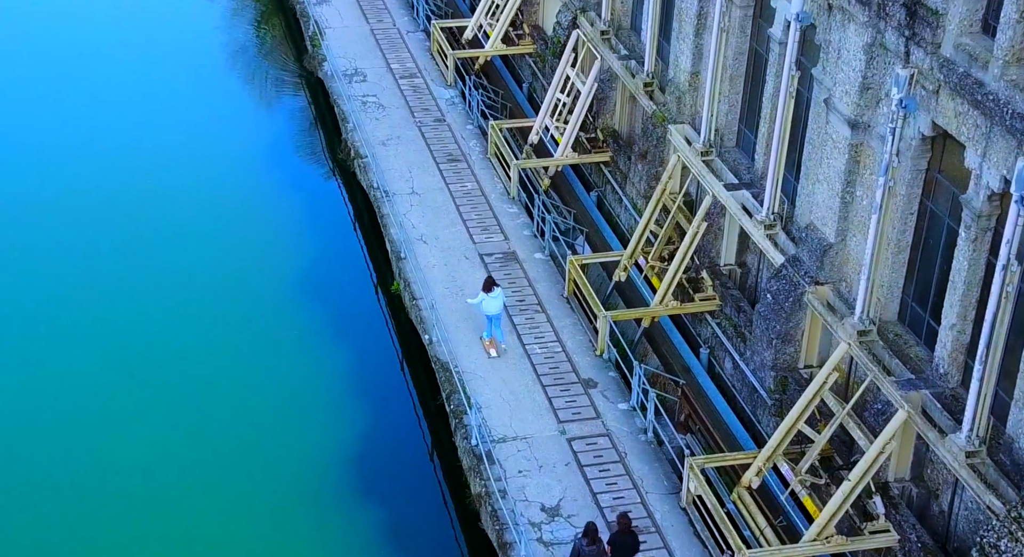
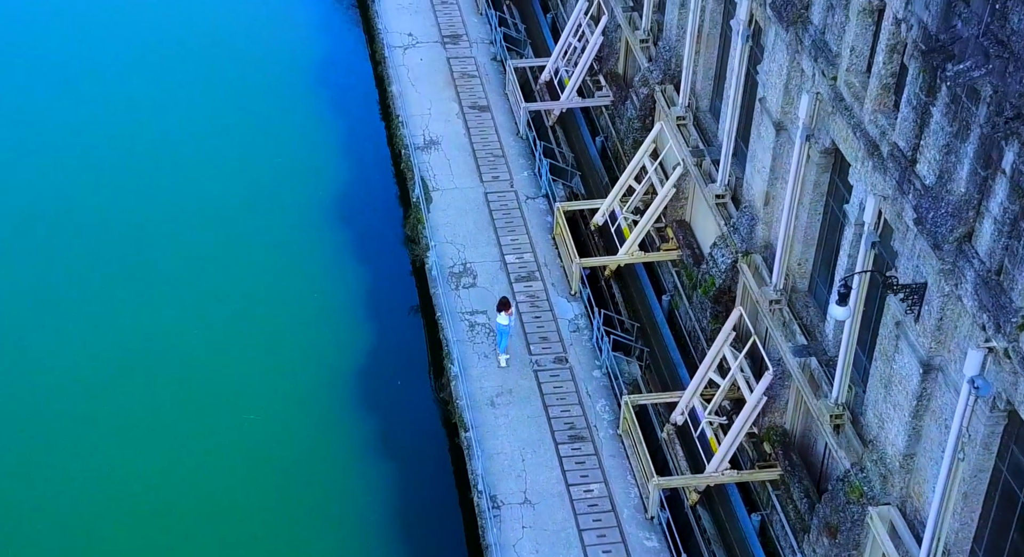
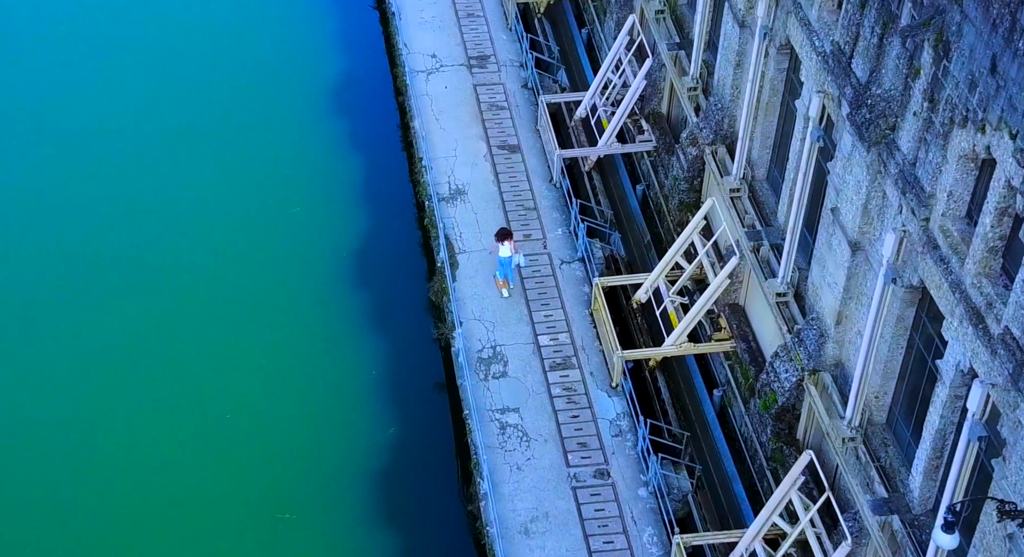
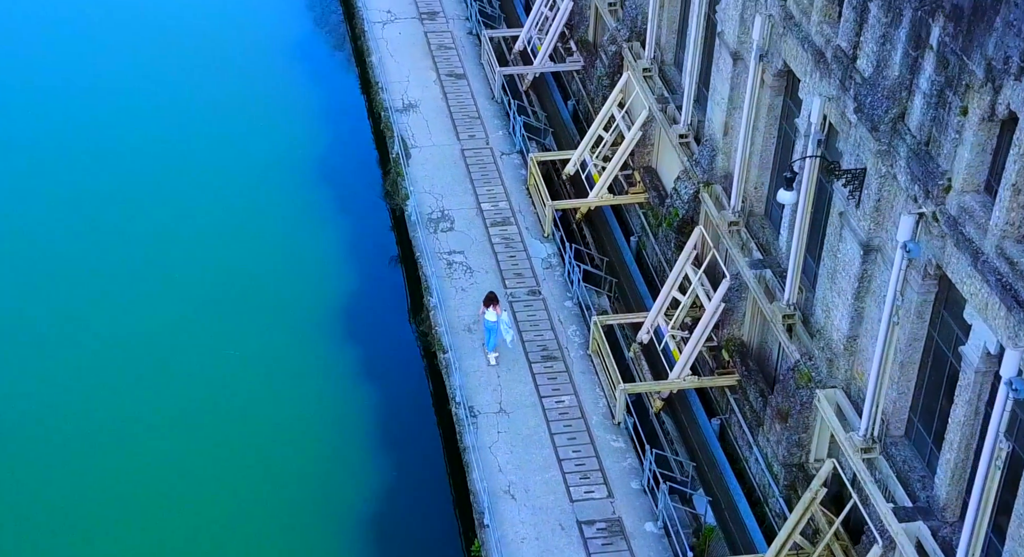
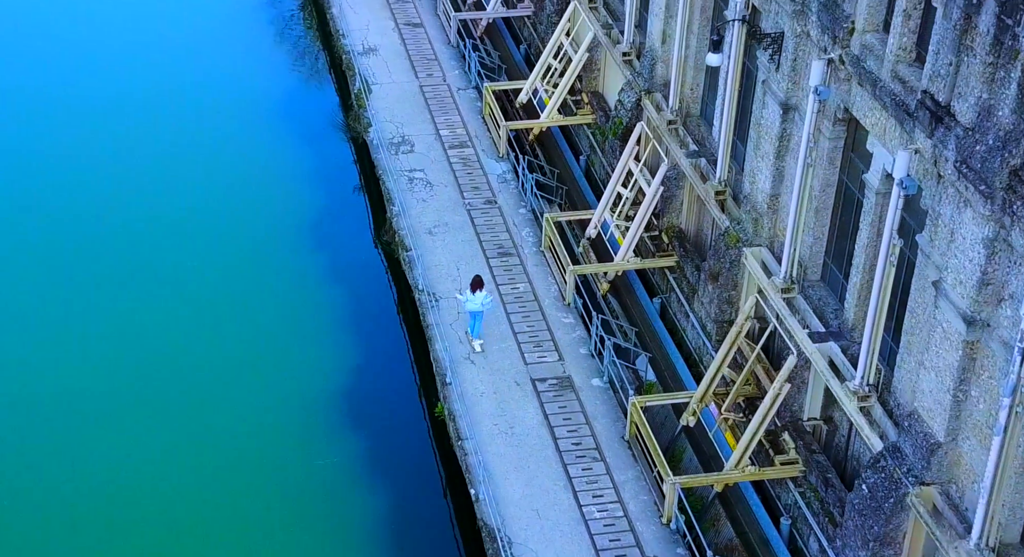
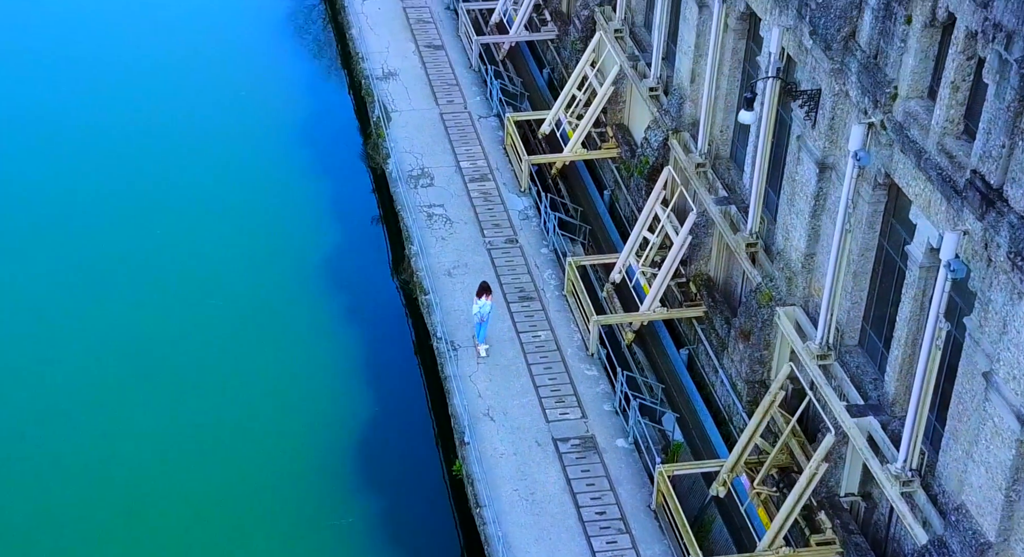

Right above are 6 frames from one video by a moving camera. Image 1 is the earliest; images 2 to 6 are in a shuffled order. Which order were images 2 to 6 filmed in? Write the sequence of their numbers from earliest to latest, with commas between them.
5, 6, 4, 2, 3
